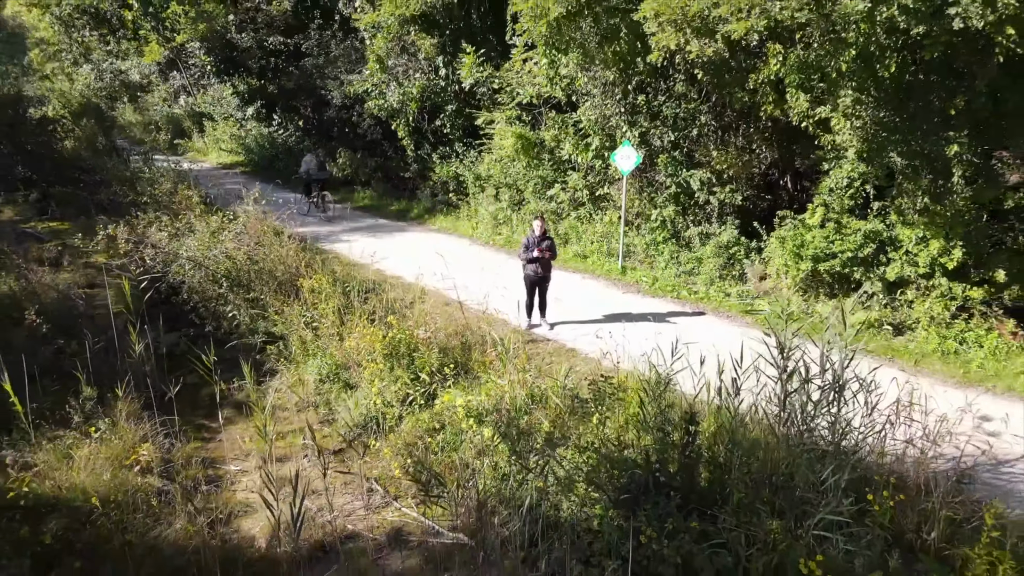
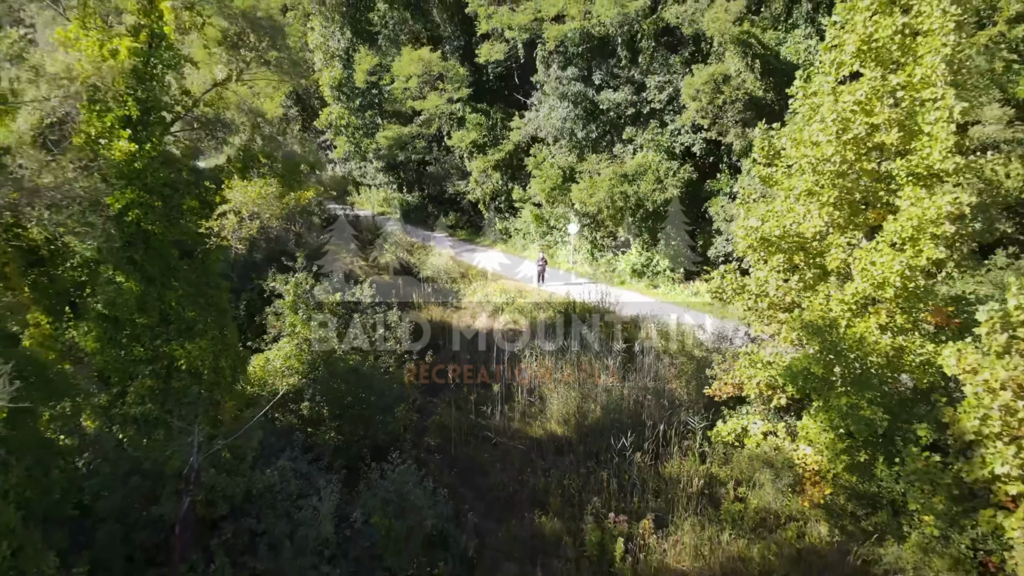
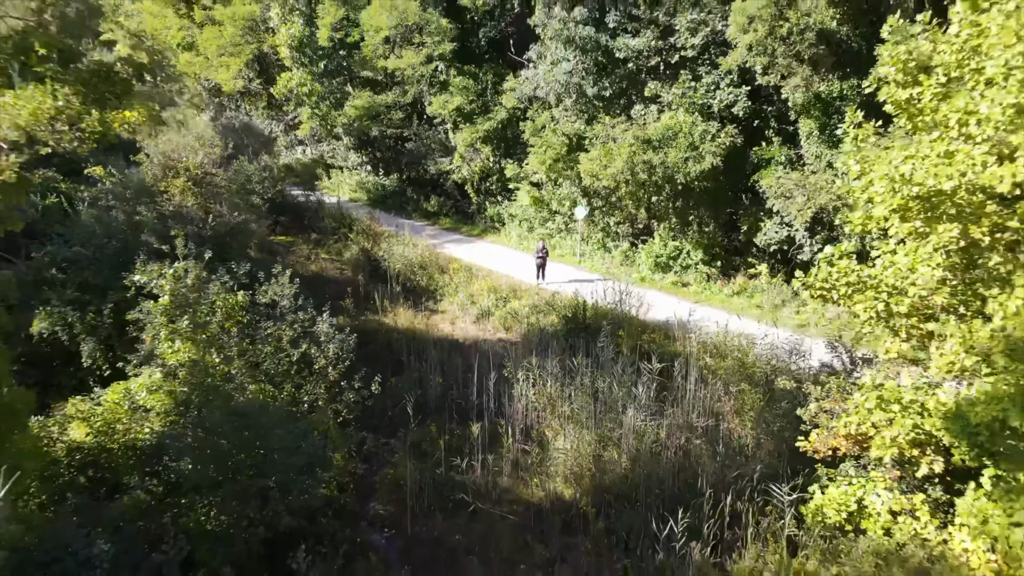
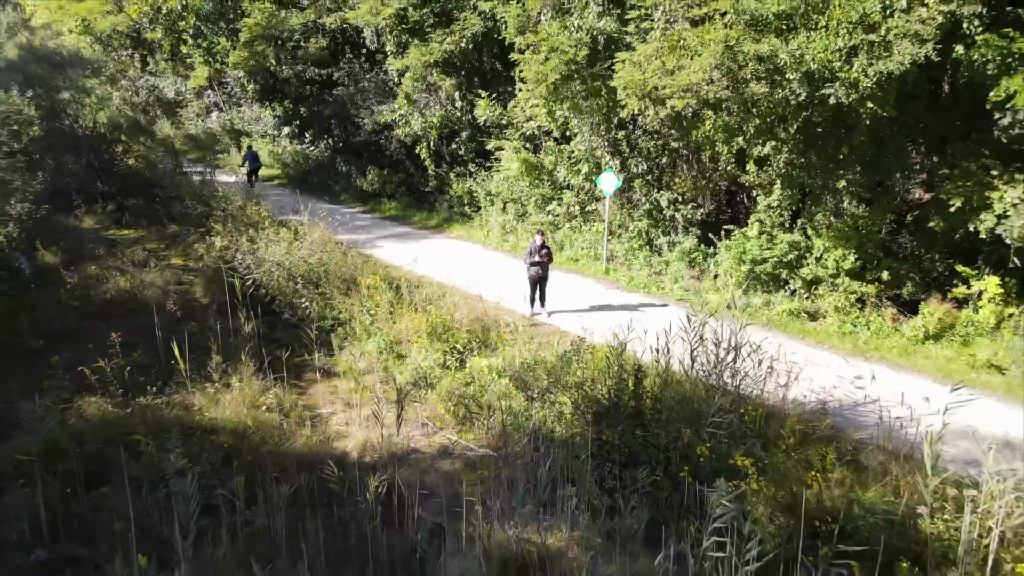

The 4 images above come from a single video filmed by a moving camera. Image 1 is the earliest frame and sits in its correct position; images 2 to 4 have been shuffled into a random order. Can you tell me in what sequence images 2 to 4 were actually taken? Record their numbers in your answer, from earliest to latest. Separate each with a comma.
4, 3, 2
